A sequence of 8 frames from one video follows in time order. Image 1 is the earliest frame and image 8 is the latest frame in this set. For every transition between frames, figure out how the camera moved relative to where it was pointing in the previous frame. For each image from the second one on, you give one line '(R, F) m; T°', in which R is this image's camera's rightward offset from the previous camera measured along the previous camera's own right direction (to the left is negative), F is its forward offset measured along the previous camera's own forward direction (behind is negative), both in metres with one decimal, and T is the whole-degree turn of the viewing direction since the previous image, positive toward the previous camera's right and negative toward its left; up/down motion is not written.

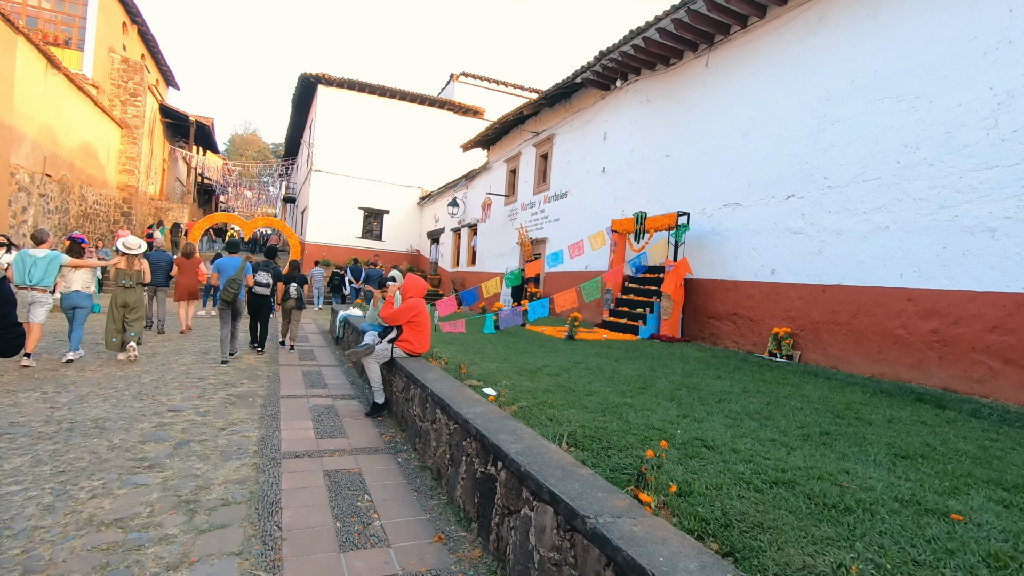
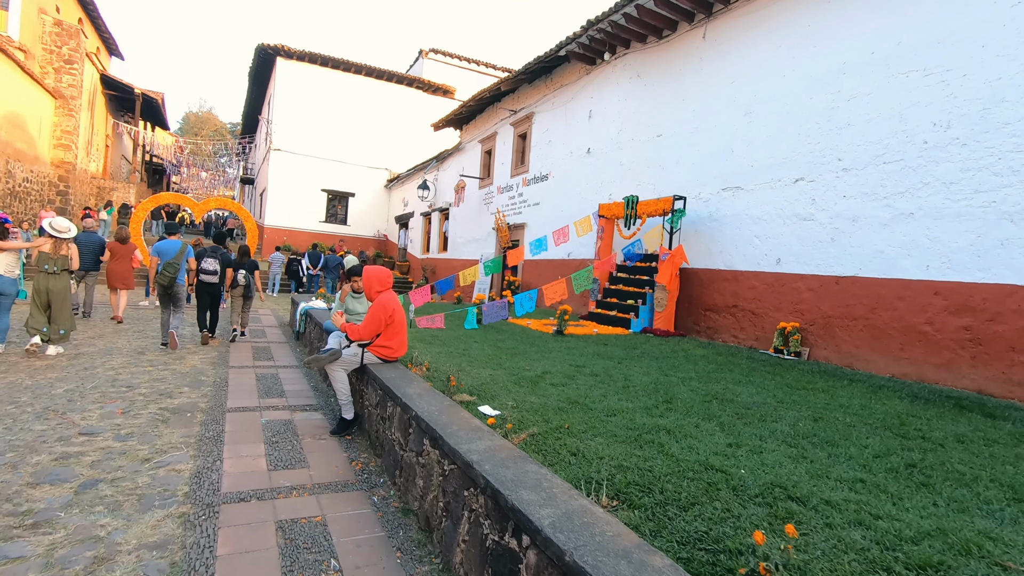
(-0.2, +0.8) m; +3°
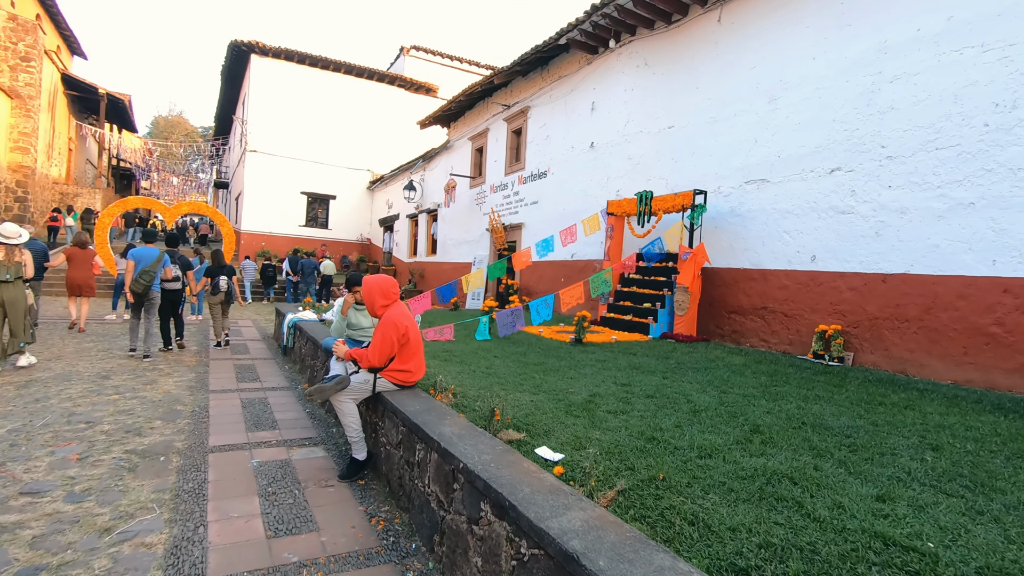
(-0.4, +0.7) m; +2°
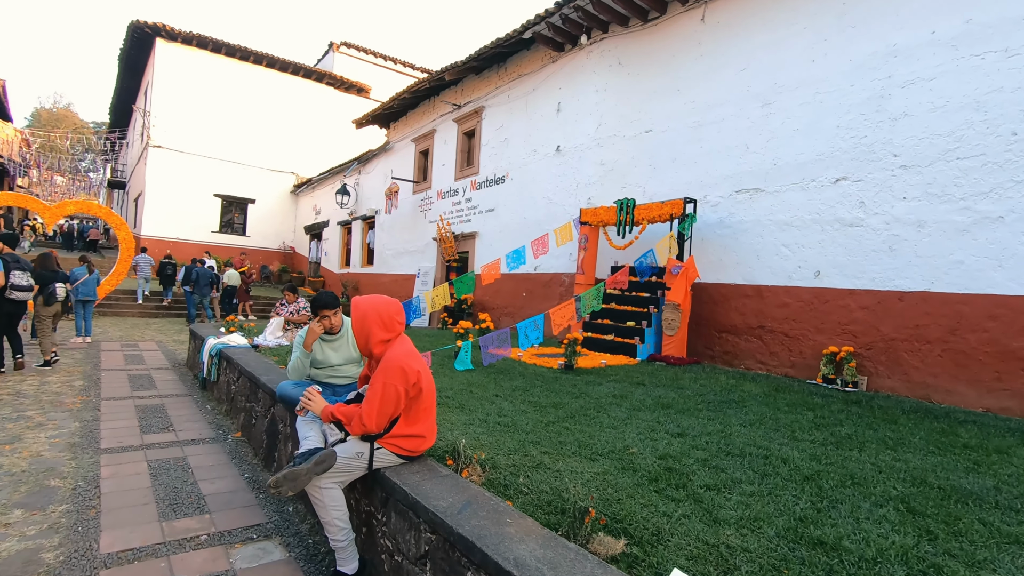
(-0.6, +1.0) m; +8°
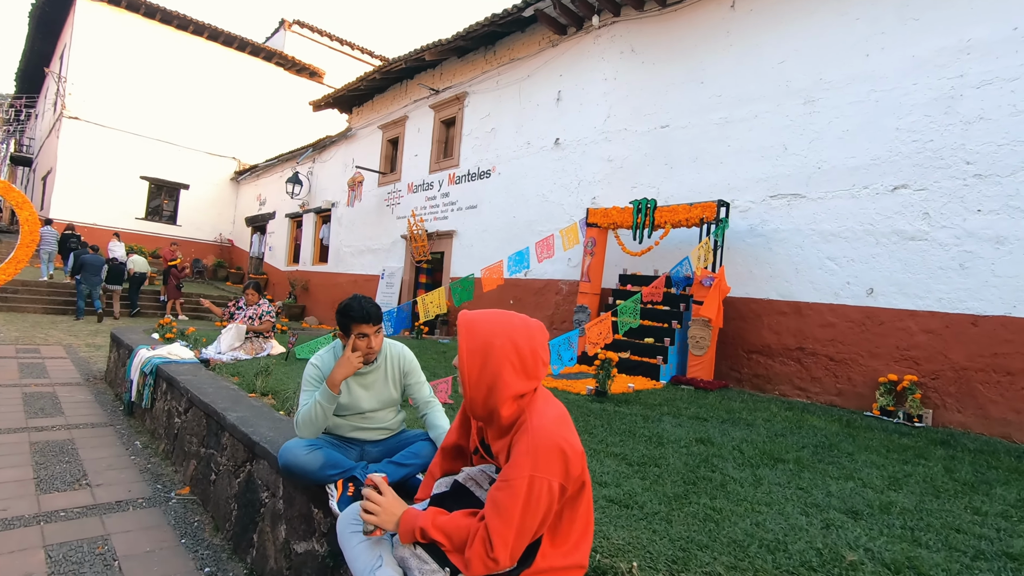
(-0.8, +1.1) m; +6°
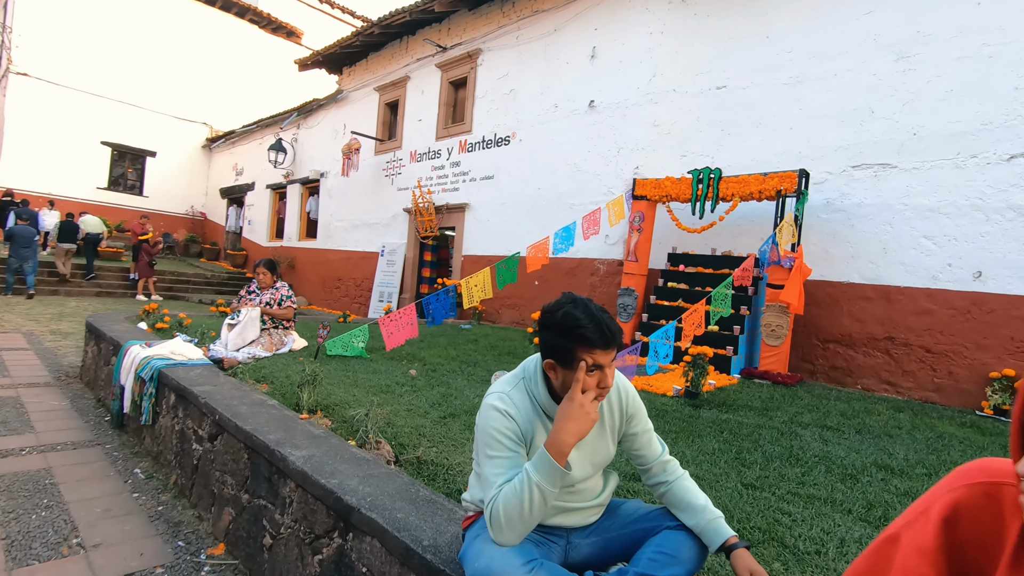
(-0.8, +0.9) m; +3°
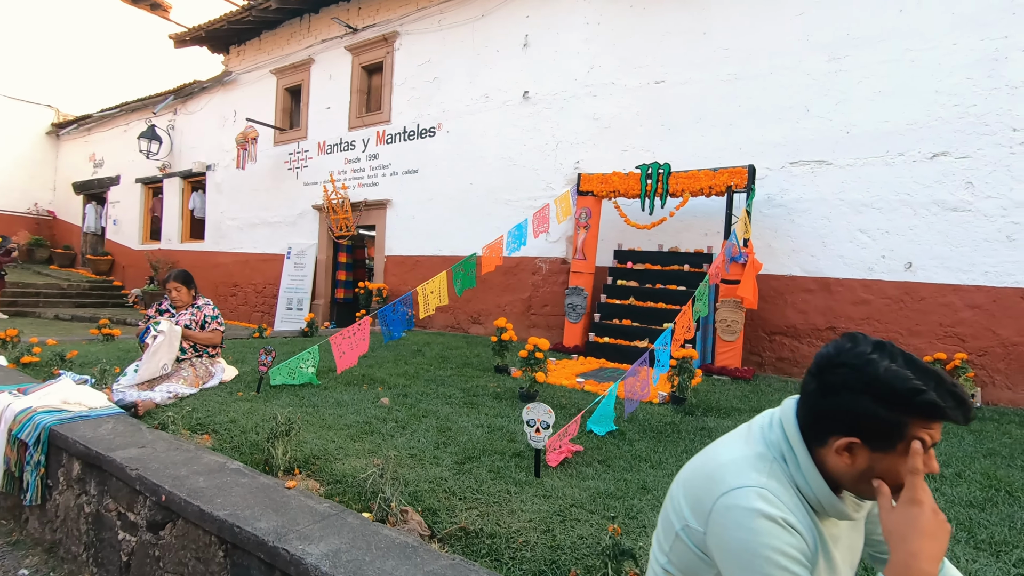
(-0.6, +0.5) m; +11°
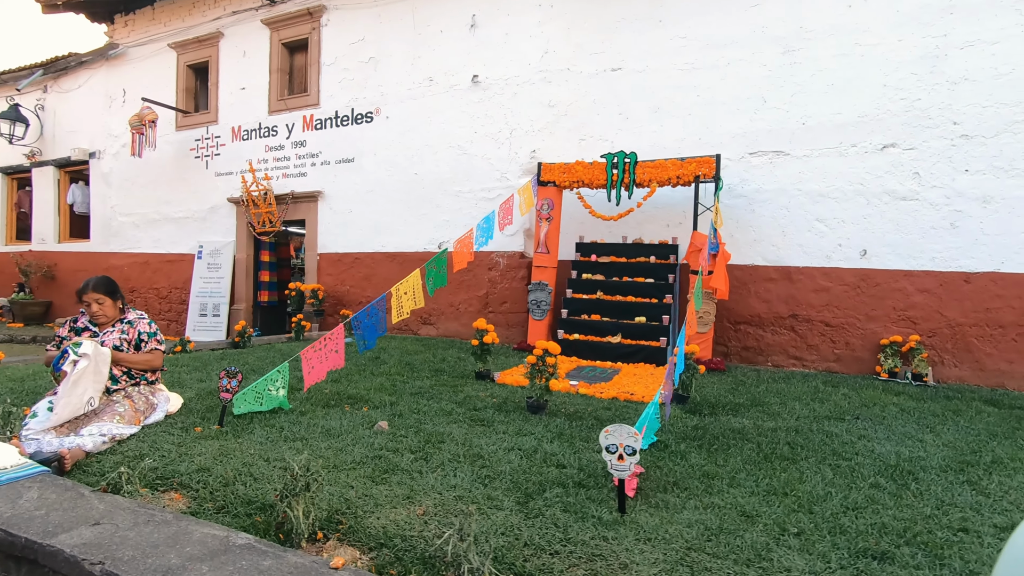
(-0.5, +0.4) m; +9°
